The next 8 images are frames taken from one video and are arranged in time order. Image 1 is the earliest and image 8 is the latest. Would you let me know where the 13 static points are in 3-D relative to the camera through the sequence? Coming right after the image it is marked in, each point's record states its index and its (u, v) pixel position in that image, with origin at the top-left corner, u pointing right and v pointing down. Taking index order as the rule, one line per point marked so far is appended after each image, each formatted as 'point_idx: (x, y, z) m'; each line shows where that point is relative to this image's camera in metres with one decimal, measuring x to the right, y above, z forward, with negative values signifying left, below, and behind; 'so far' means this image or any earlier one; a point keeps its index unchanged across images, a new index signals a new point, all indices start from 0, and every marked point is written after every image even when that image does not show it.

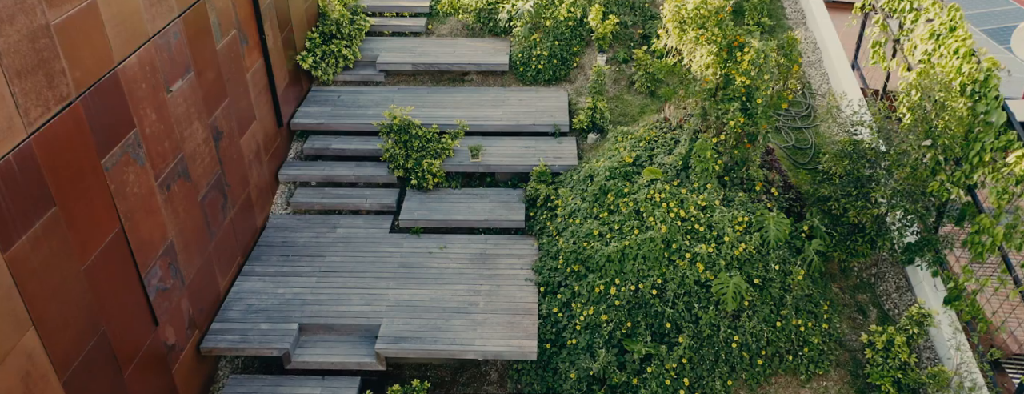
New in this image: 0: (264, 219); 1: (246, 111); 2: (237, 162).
0: (-2.3, -0.2, +5.9) m
1: (-2.3, +0.7, +5.6) m
2: (-2.3, +0.3, +5.4) m
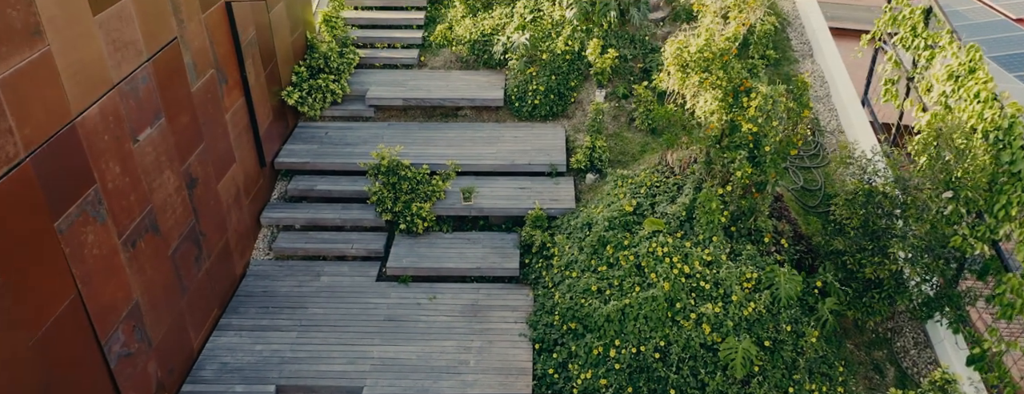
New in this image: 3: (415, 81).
0: (-2.3, -0.6, +5.6) m
1: (-2.3, +0.4, +5.3) m
2: (-2.4, -0.1, +5.1) m
3: (-1.0, +1.3, +7.0) m
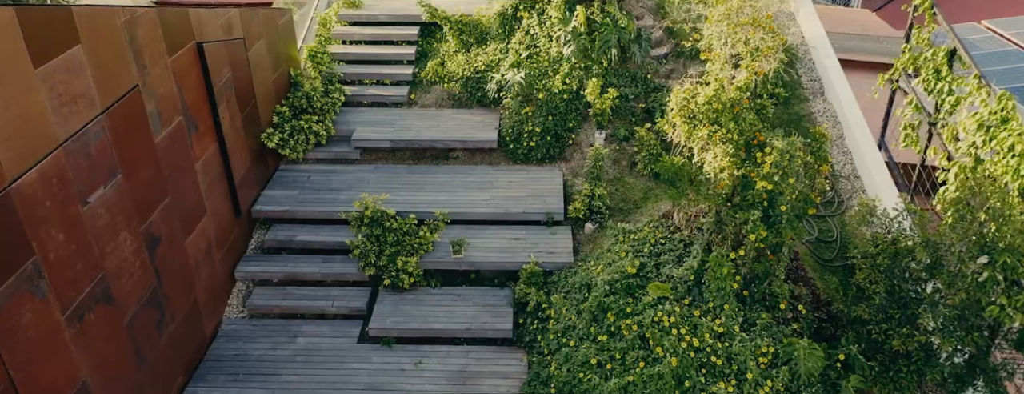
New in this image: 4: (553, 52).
0: (-2.4, -1.0, +5.2) m
1: (-2.4, -0.1, +4.9) m
2: (-2.4, -0.5, +4.7) m
3: (-1.1, +0.8, +6.6) m
4: (+0.4, +1.4, +6.4) m
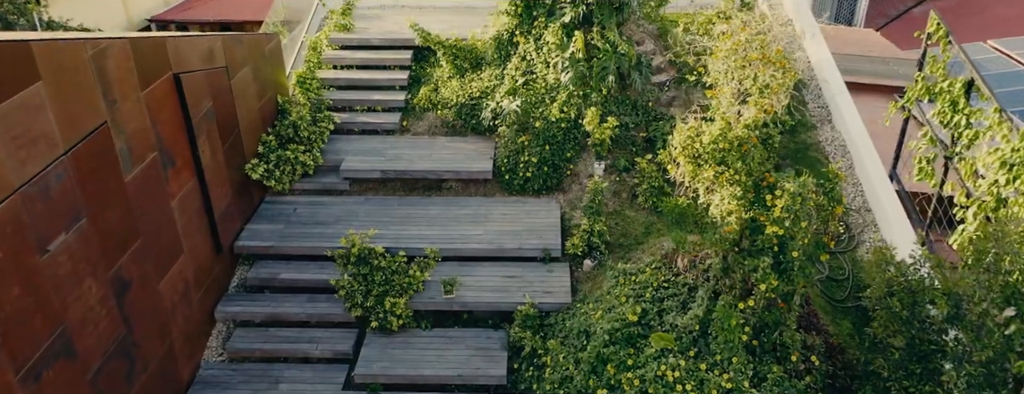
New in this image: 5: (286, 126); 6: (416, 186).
0: (-2.4, -1.3, +4.9) m
1: (-2.4, -0.3, +4.6) m
2: (-2.5, -0.8, +4.4) m
3: (-1.1, +0.5, +6.4) m
4: (+0.4, +1.1, +6.2) m
5: (-2.1, +0.7, +6.1) m
6: (-0.9, +0.1, +6.2) m
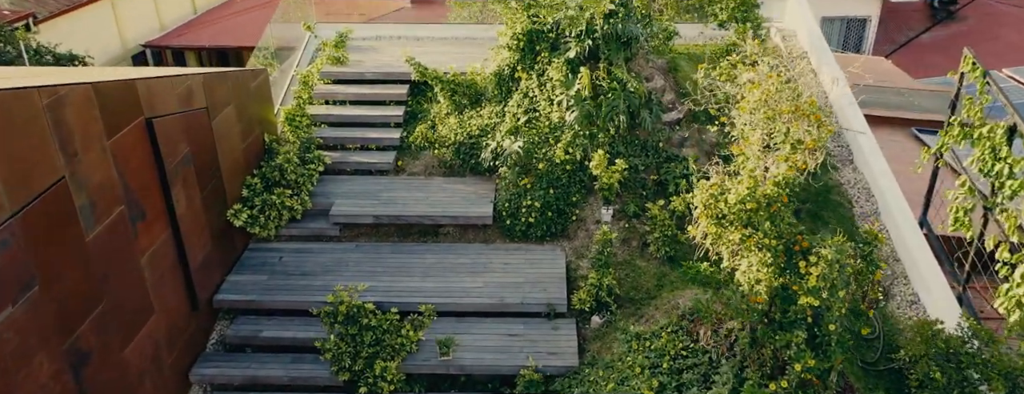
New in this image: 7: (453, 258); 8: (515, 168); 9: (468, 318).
0: (-2.4, -1.7, +4.5) m
1: (-2.4, -0.7, +4.2) m
2: (-2.4, -1.1, +4.0) m
3: (-1.1, 0.0, +6.0) m
4: (+0.4, +0.7, +5.8) m
5: (-2.1, +0.3, +5.7) m
6: (-0.9, -0.3, +5.8) m
7: (-0.5, -0.5, +5.5) m
8: (0.0, +0.2, +5.7) m
9: (-0.3, -0.9, +5.0) m
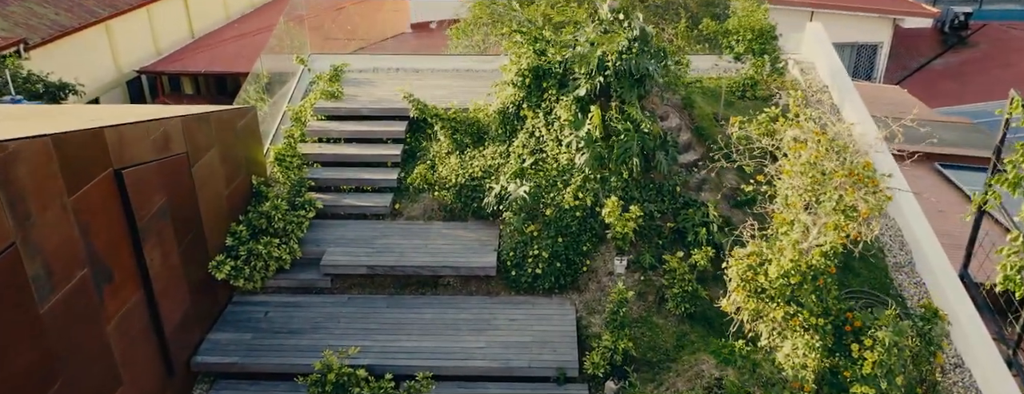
0: (-2.4, -2.0, +4.0) m
1: (-2.4, -1.1, +3.8) m
2: (-2.4, -1.5, +3.6) m
3: (-1.1, -0.4, +5.5) m
4: (+0.4, +0.3, +5.4) m
5: (-2.1, -0.1, +5.3) m
6: (-0.9, -0.7, +5.4) m
7: (-0.5, -0.9, +5.1) m
8: (+0.1, -0.1, +5.2) m
9: (-0.3, -1.3, +4.6) m
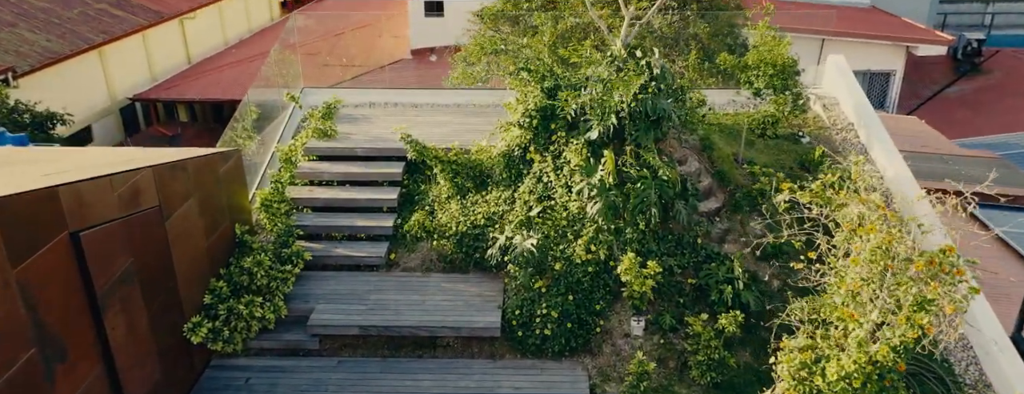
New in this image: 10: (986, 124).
0: (-2.3, -2.4, +3.5) m
1: (-2.3, -1.4, +3.3) m
2: (-2.4, -1.8, +3.1) m
3: (-1.0, -0.8, +5.1) m
4: (+0.5, -0.1, +5.0) m
5: (-2.0, -0.5, +4.9) m
6: (-0.8, -1.1, +4.9) m
7: (-0.4, -1.3, +4.6) m
8: (+0.1, -0.5, +4.8) m
9: (-0.3, -1.7, +4.1) m
10: (+8.9, +1.4, +12.1) m
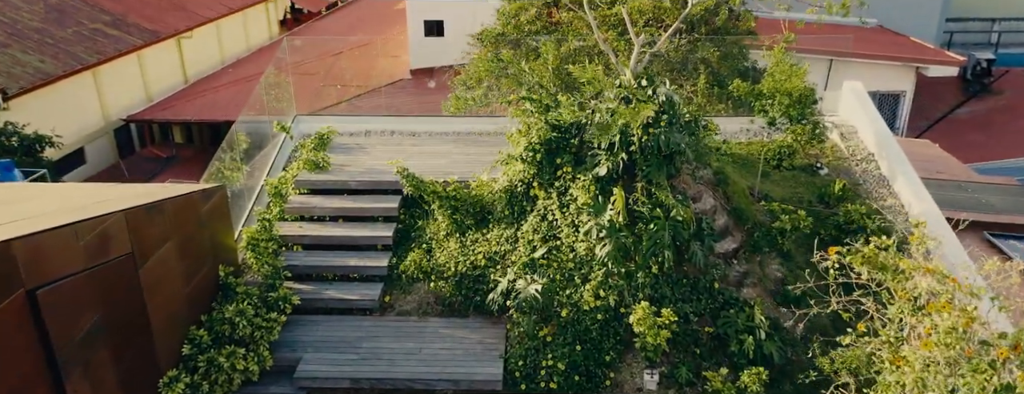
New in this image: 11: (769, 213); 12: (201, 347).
0: (-2.3, -2.7, +3.1) m
1: (-2.3, -1.7, +2.9) m
2: (-2.3, -2.1, +2.7) m
3: (-1.0, -1.0, +4.7) m
4: (+0.5, -0.4, +4.6) m
5: (-2.0, -0.8, +4.5) m
6: (-0.8, -1.4, +4.6) m
7: (-0.4, -1.6, +4.2) m
8: (+0.1, -0.8, +4.4) m
9: (-0.2, -2.0, +3.7) m
10: (+8.9, +0.9, +11.8) m
11: (+2.1, -0.1, +5.2) m
12: (-2.1, -1.0, +4.3) m
